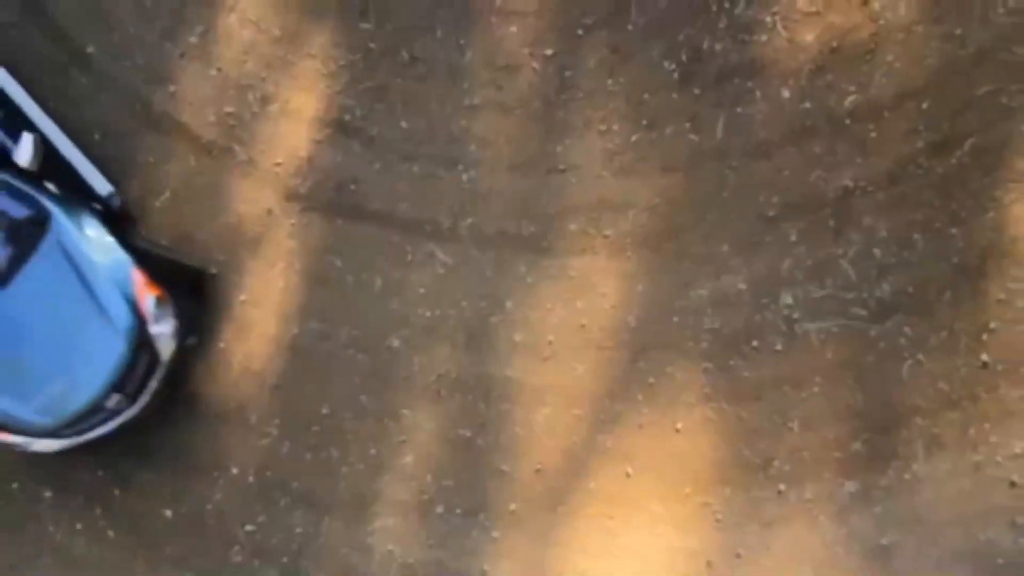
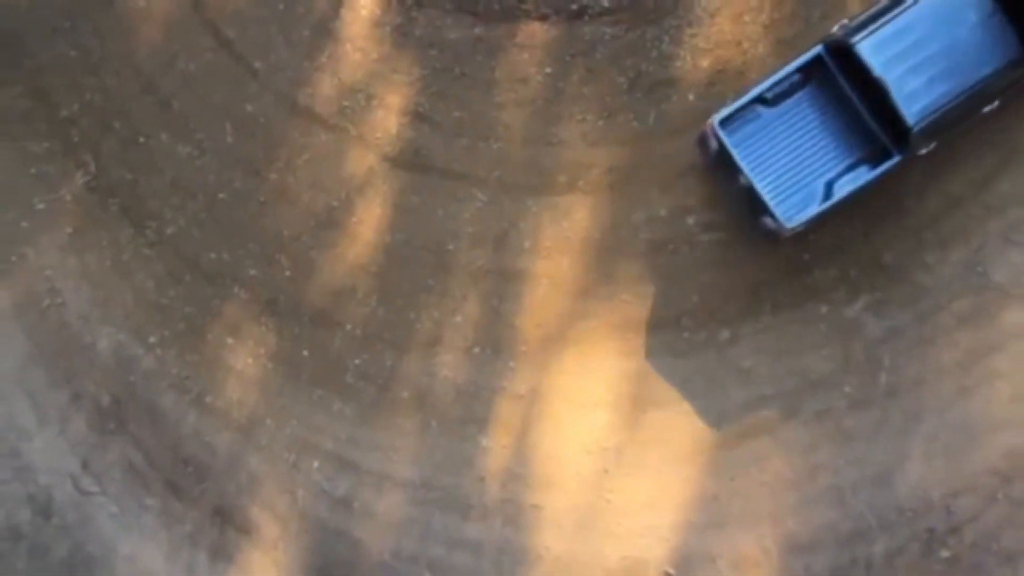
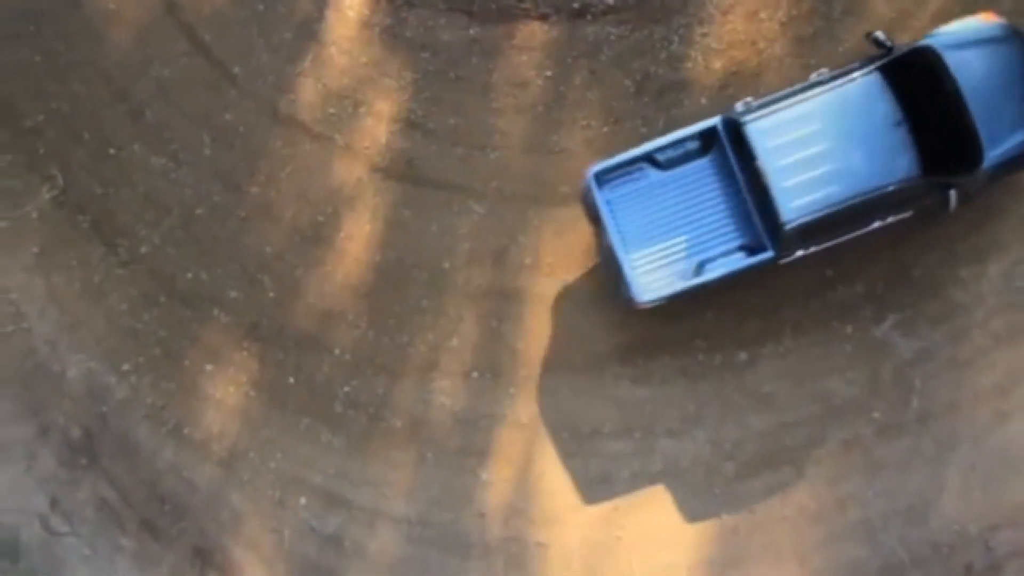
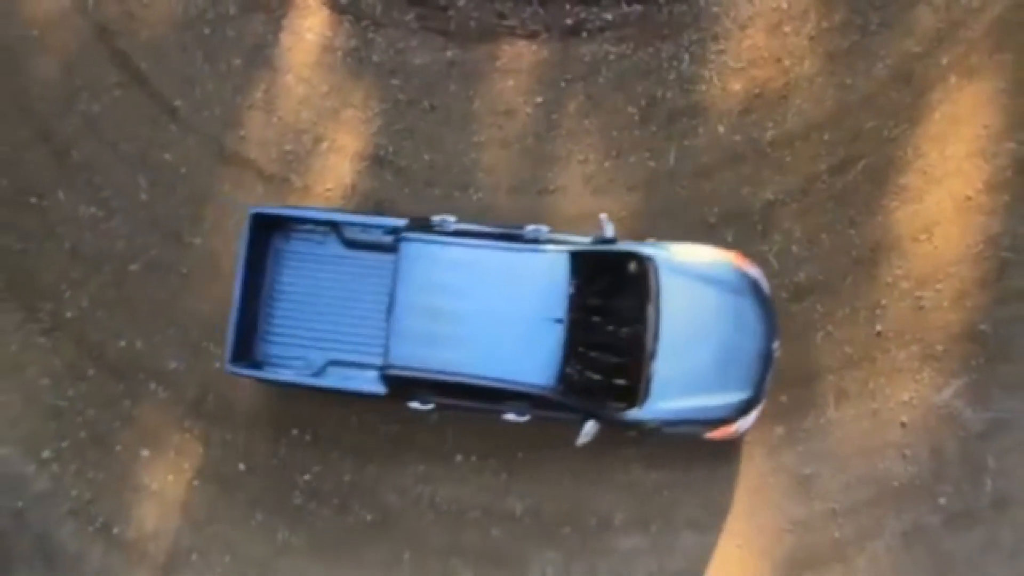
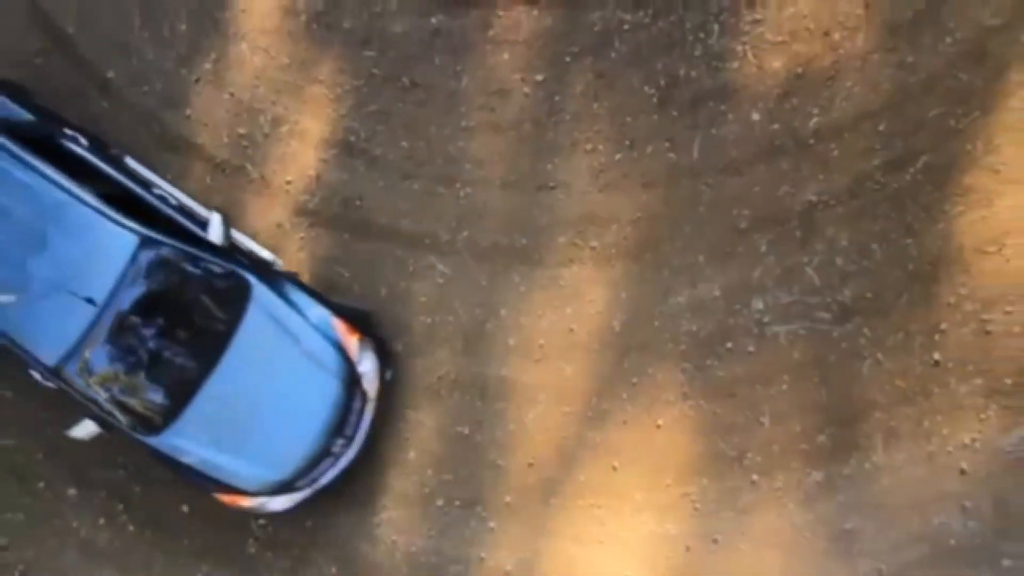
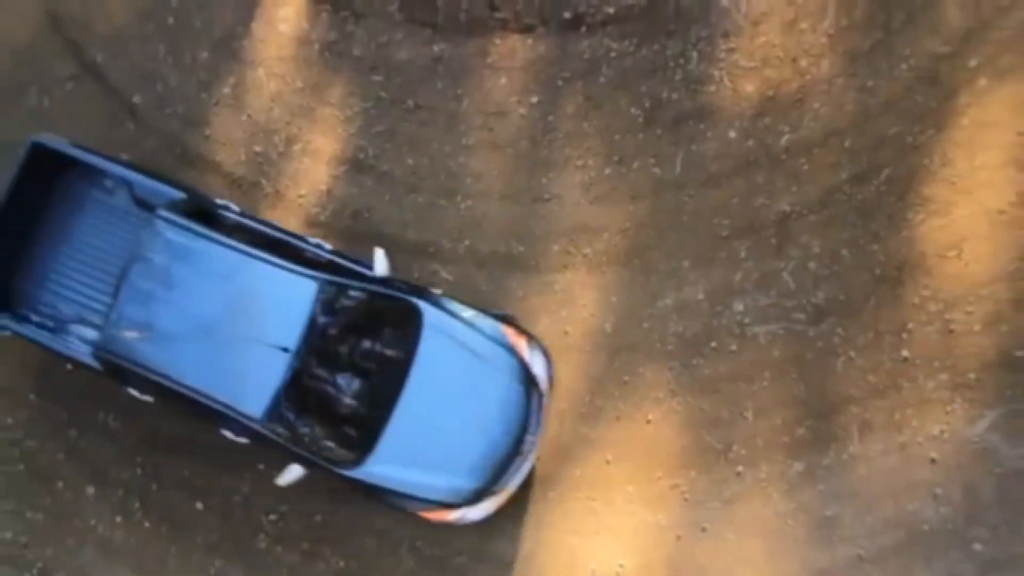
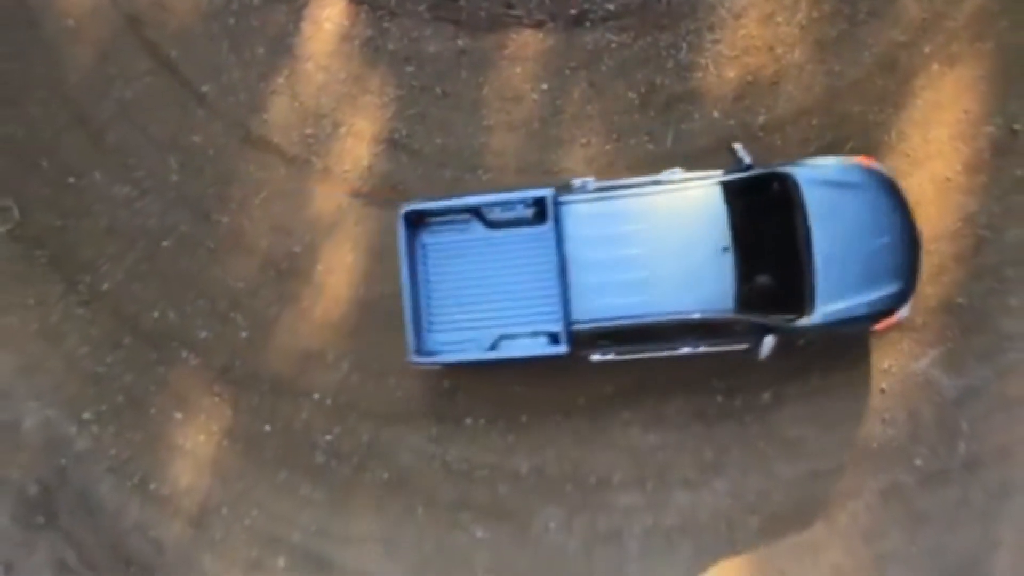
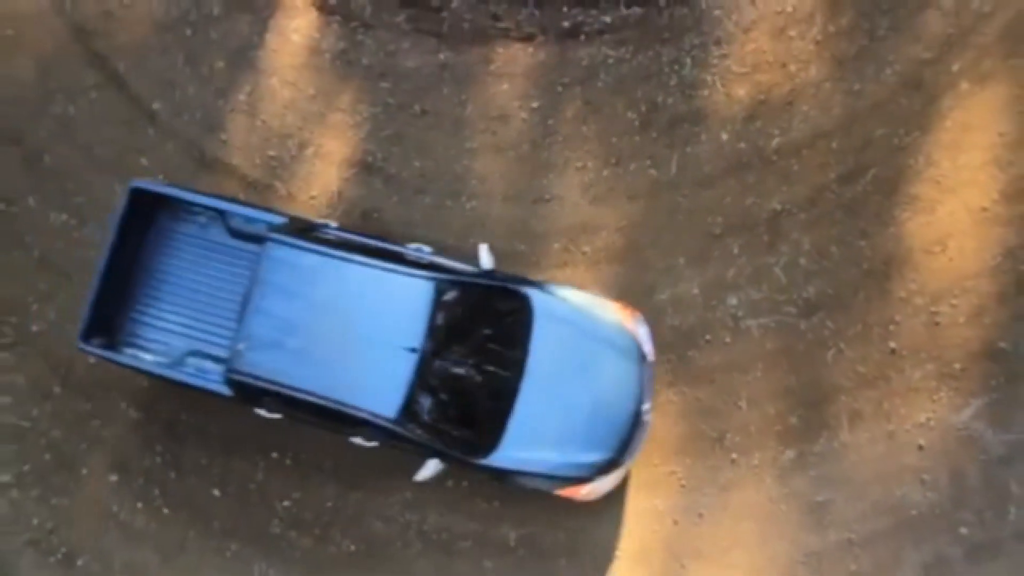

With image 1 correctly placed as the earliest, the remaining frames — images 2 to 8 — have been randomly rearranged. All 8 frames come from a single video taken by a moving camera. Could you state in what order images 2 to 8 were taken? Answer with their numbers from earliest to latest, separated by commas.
5, 6, 8, 4, 7, 3, 2
